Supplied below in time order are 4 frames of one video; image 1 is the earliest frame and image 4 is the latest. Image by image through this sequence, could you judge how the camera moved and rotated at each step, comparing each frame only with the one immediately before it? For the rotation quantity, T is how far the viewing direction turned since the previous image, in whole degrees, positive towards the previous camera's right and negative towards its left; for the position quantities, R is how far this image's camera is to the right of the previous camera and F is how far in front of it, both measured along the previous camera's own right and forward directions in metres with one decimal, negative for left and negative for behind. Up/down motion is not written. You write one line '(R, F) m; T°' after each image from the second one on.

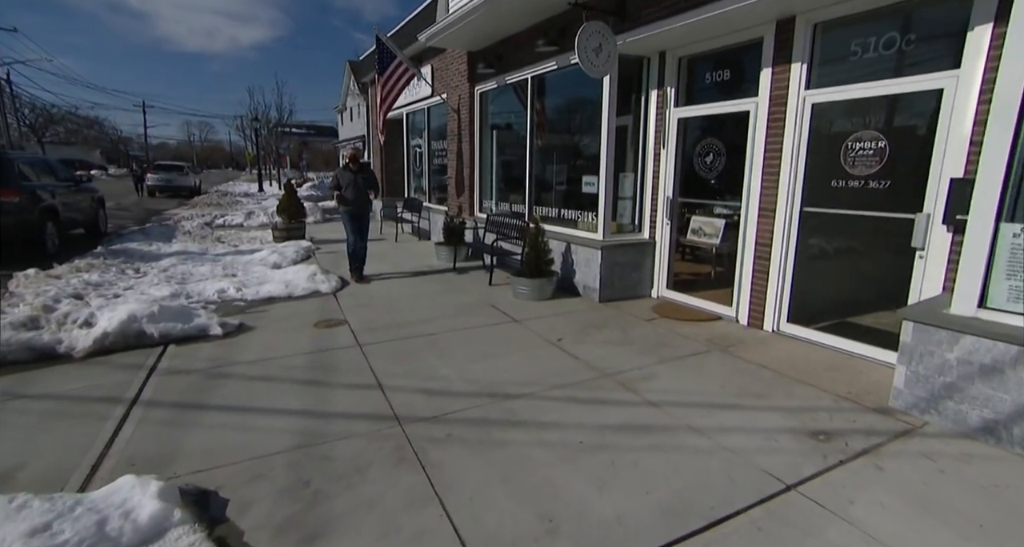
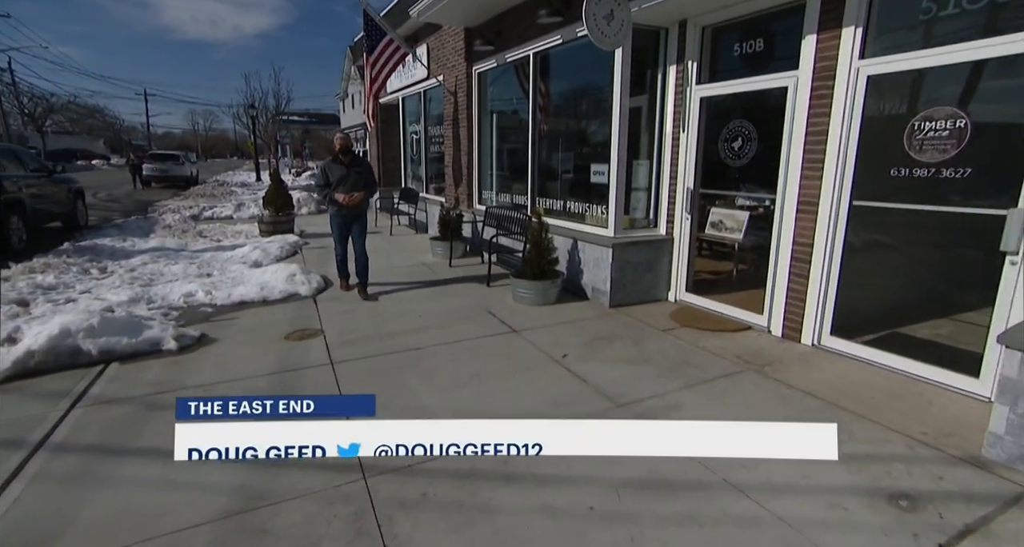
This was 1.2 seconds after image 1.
(+0.1, +0.7) m; -1°
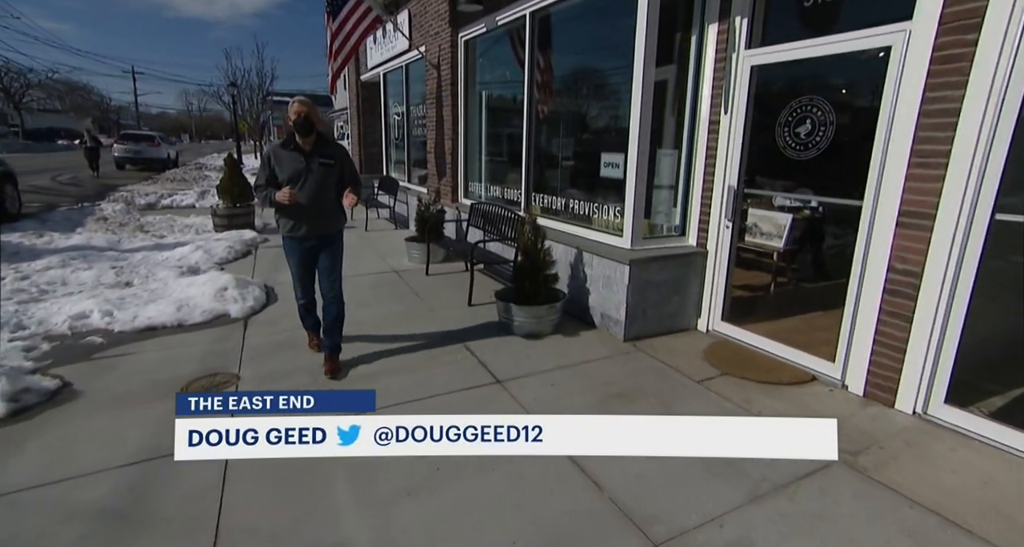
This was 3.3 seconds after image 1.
(+0.1, +1.2) m; 0°
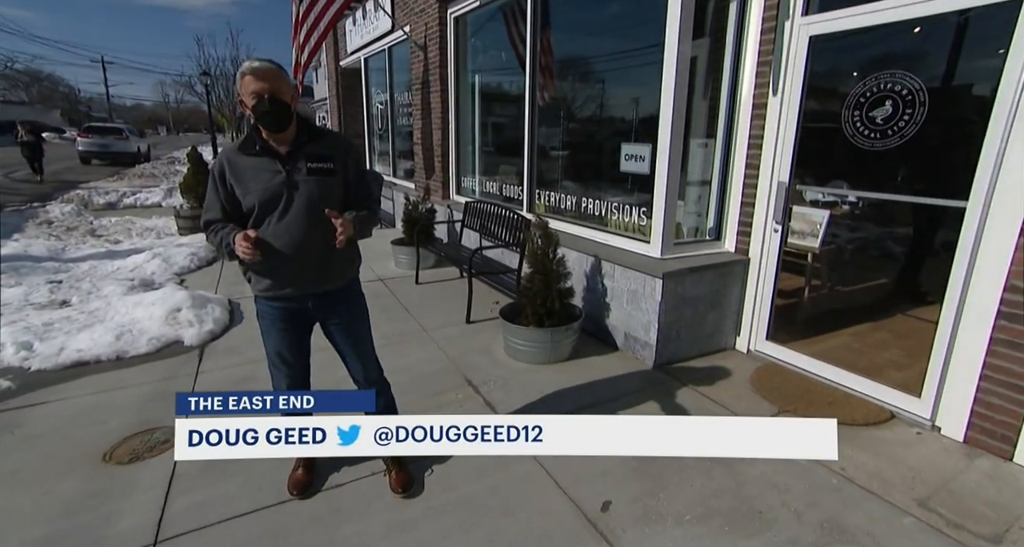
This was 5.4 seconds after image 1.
(-0.1, +0.7) m; +1°
